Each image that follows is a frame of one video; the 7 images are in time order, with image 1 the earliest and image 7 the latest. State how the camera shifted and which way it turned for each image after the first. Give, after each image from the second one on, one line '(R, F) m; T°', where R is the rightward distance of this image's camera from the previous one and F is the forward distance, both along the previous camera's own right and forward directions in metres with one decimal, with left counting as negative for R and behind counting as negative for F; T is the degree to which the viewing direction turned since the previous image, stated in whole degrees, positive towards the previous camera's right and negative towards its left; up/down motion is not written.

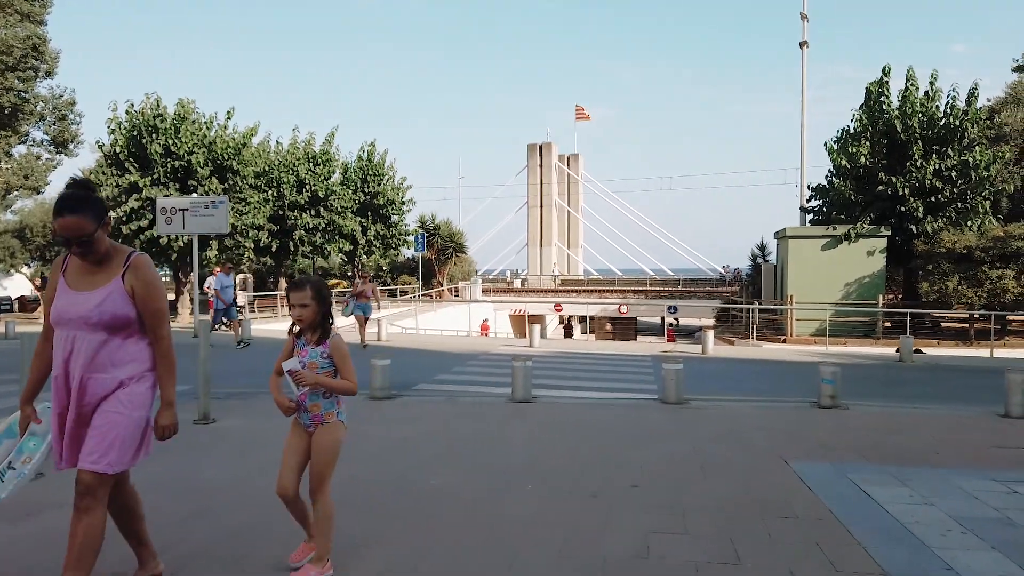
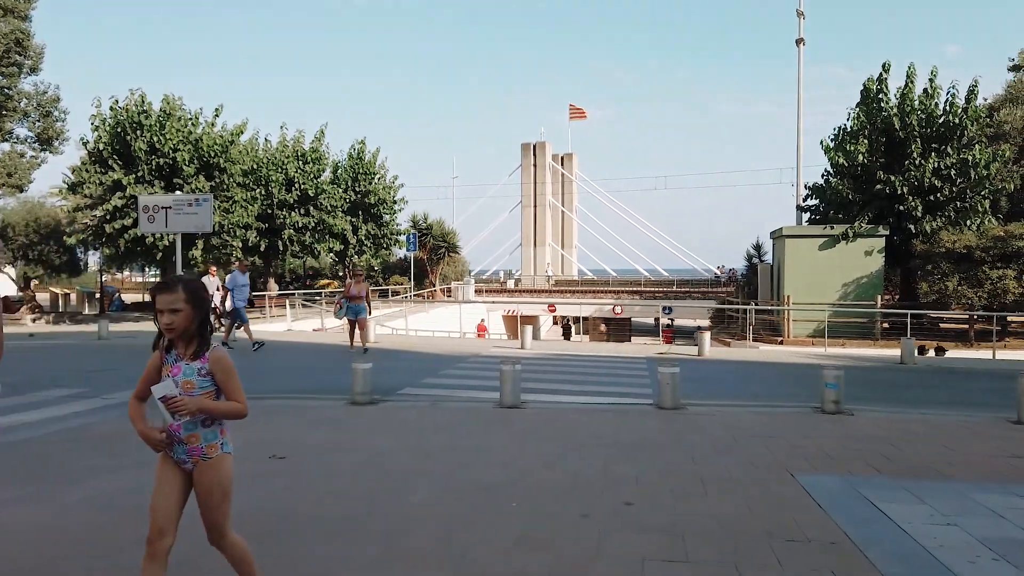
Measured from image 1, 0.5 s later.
(+0.1, +0.5) m; 0°
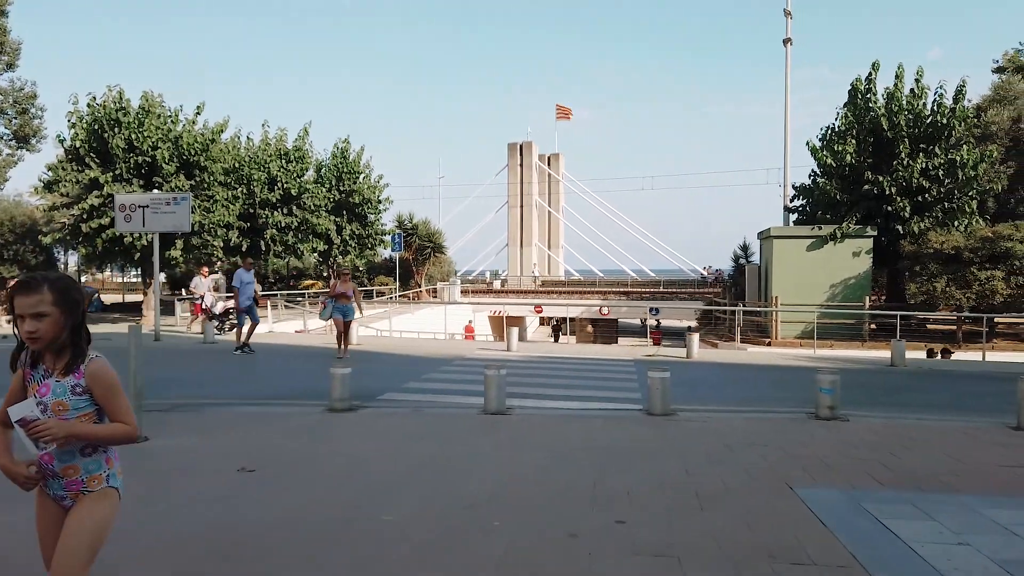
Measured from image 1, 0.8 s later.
(0.0, +0.3) m; +1°
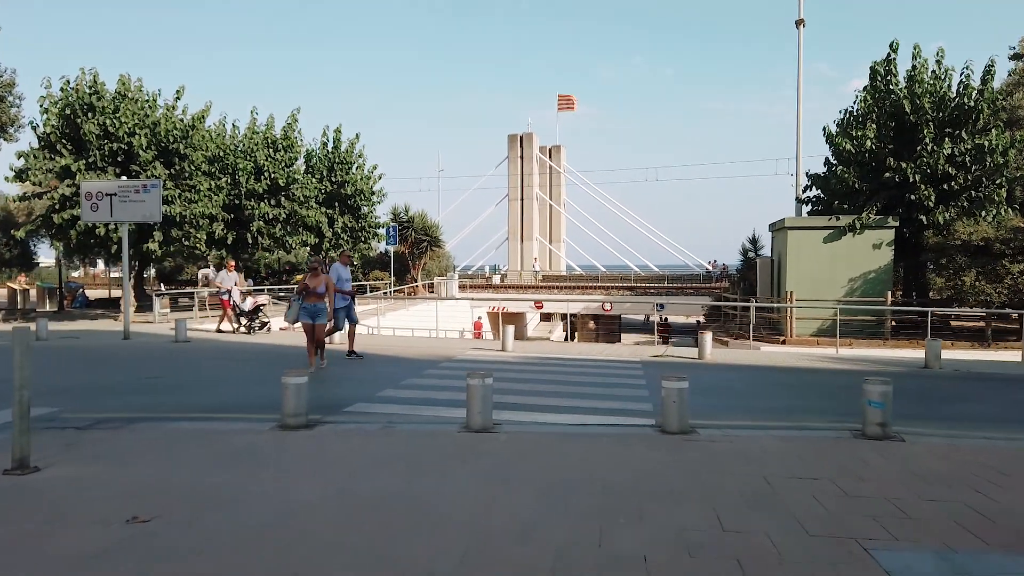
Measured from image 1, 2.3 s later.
(+0.1, +1.5) m; 0°
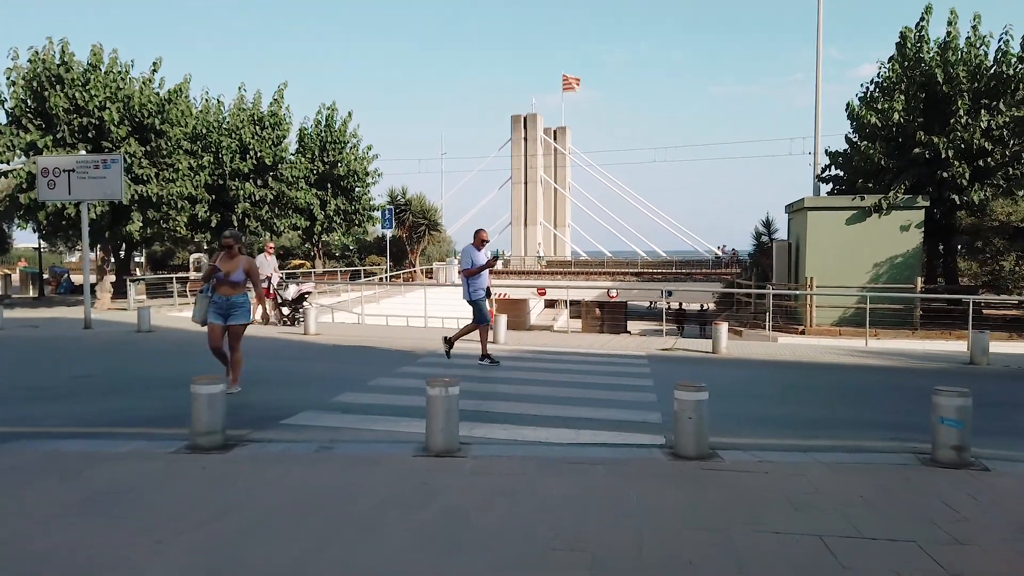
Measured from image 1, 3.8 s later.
(+0.3, +1.6) m; -1°
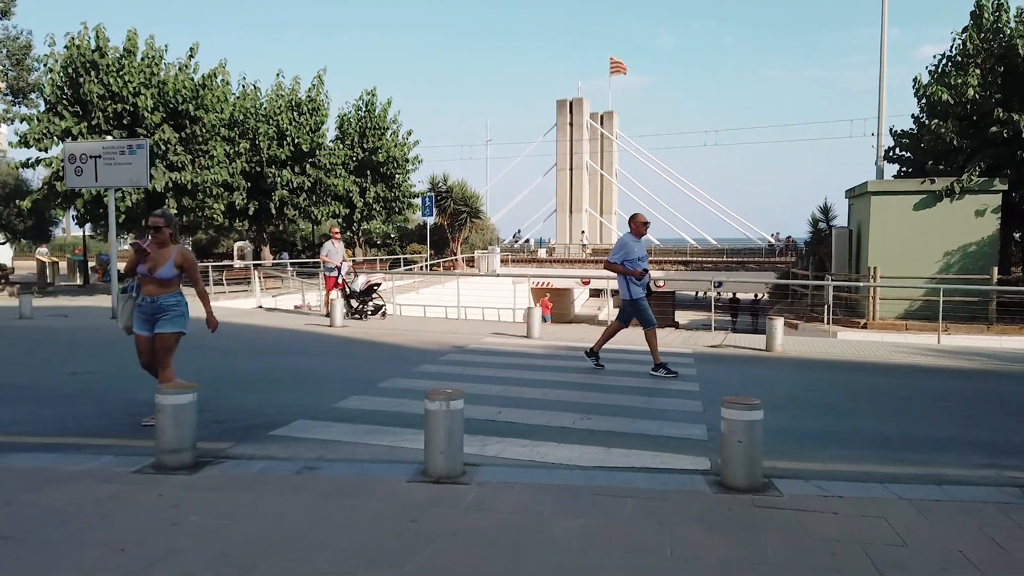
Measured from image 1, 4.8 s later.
(+0.2, +1.0) m; -4°
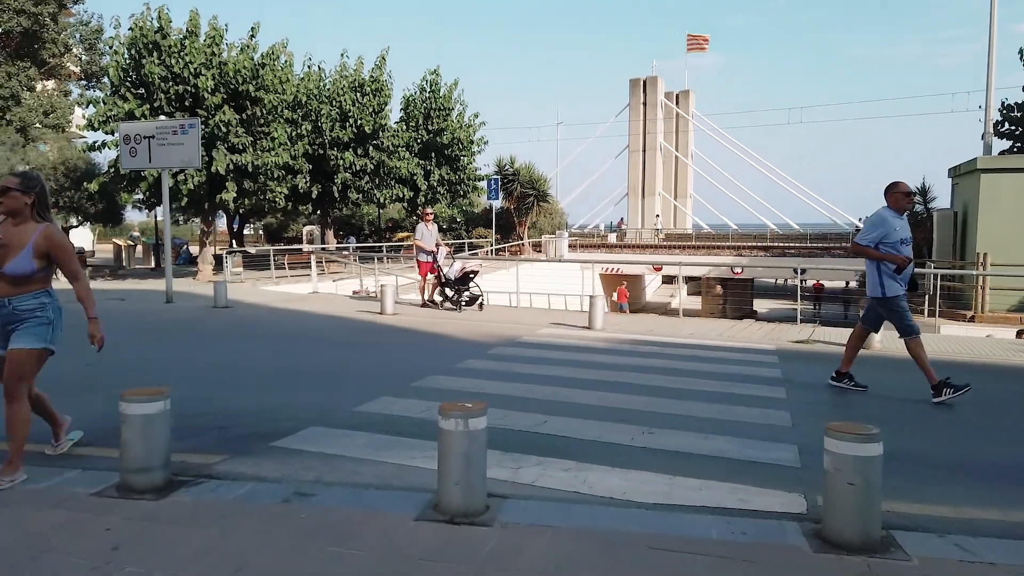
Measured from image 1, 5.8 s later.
(+0.2, +1.1) m; -5°
